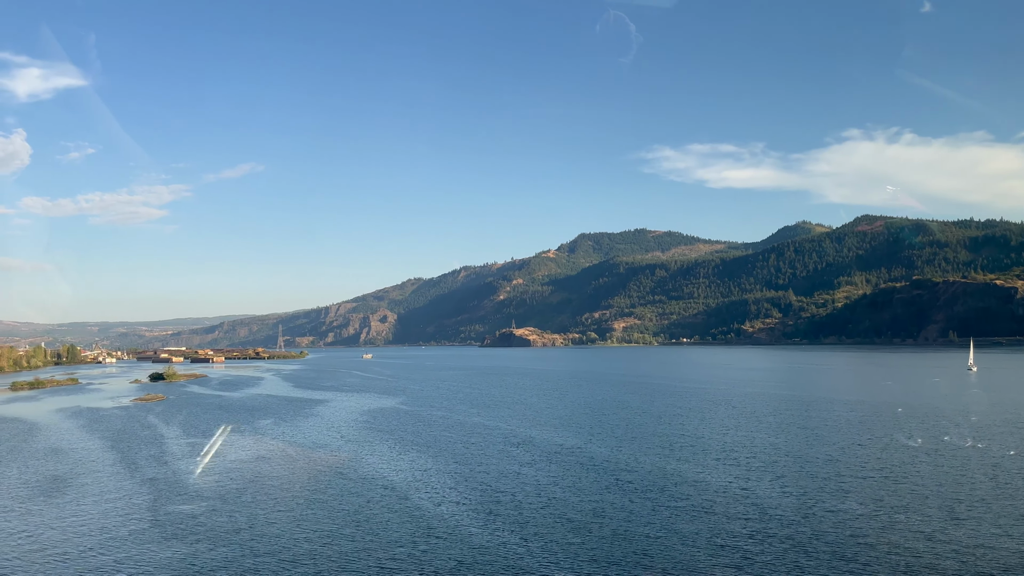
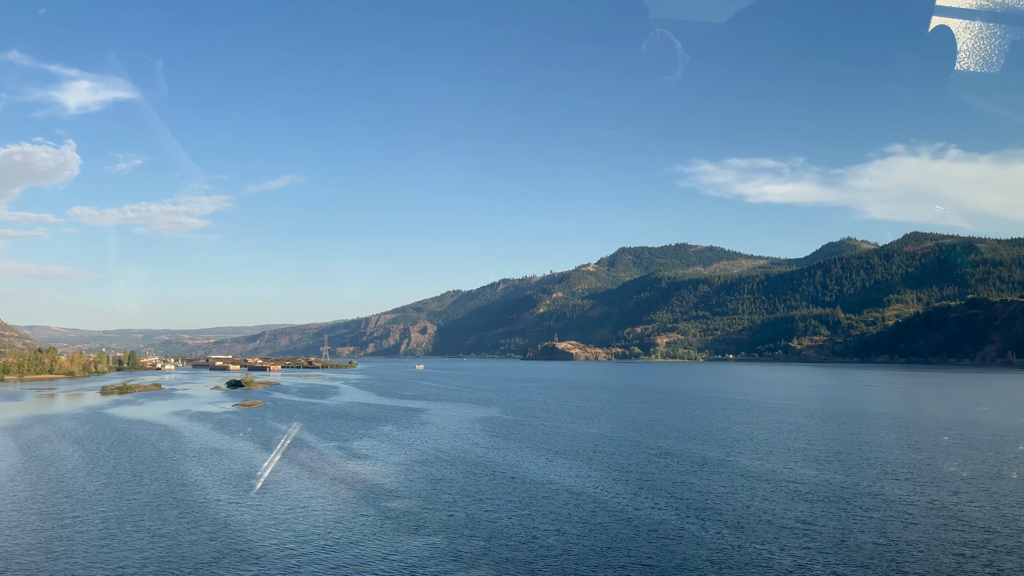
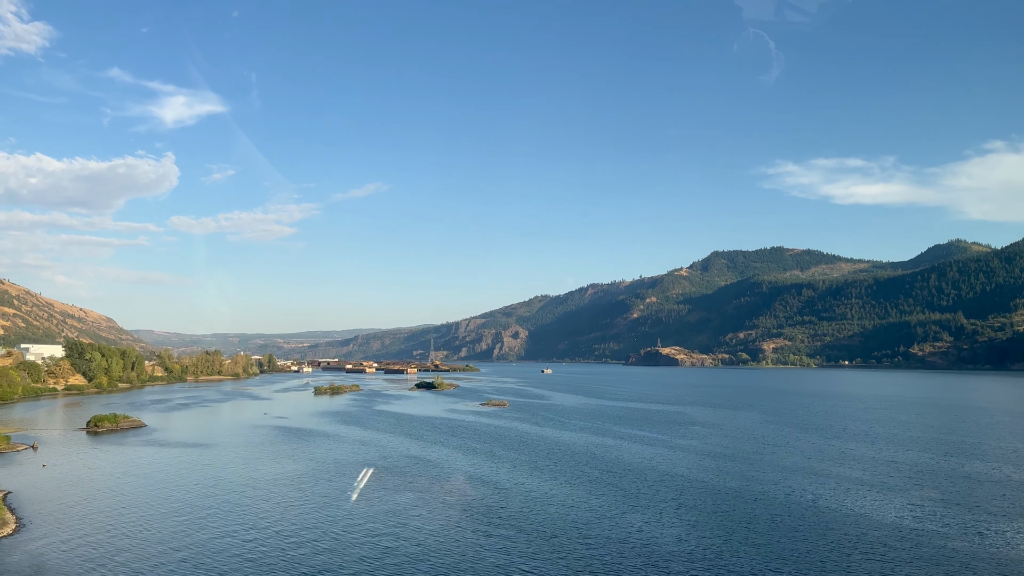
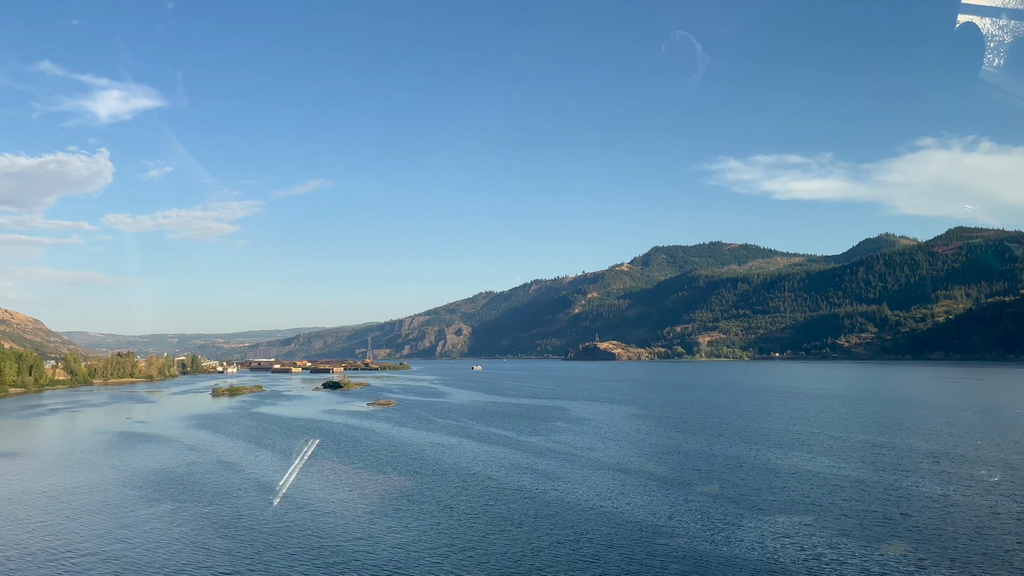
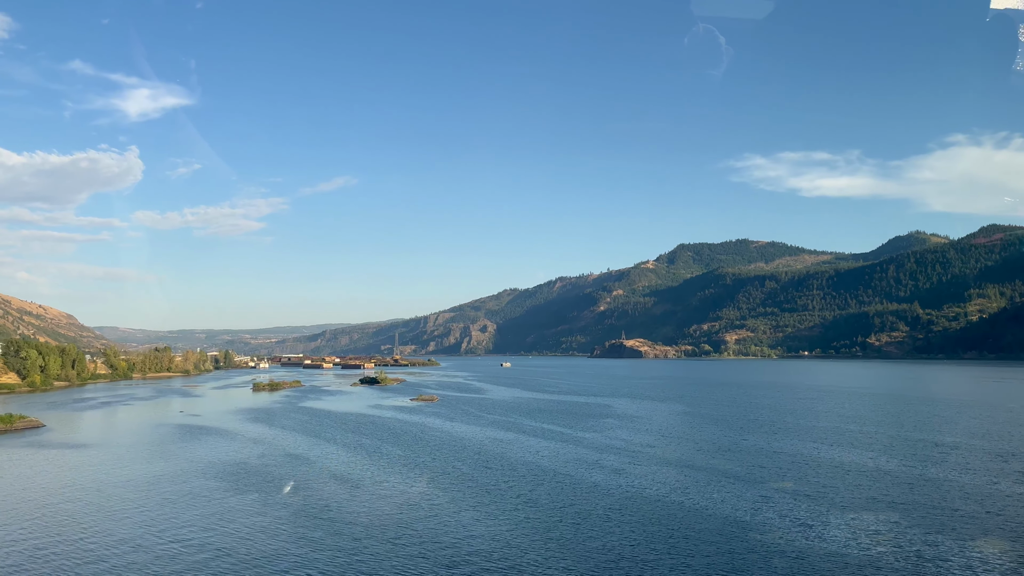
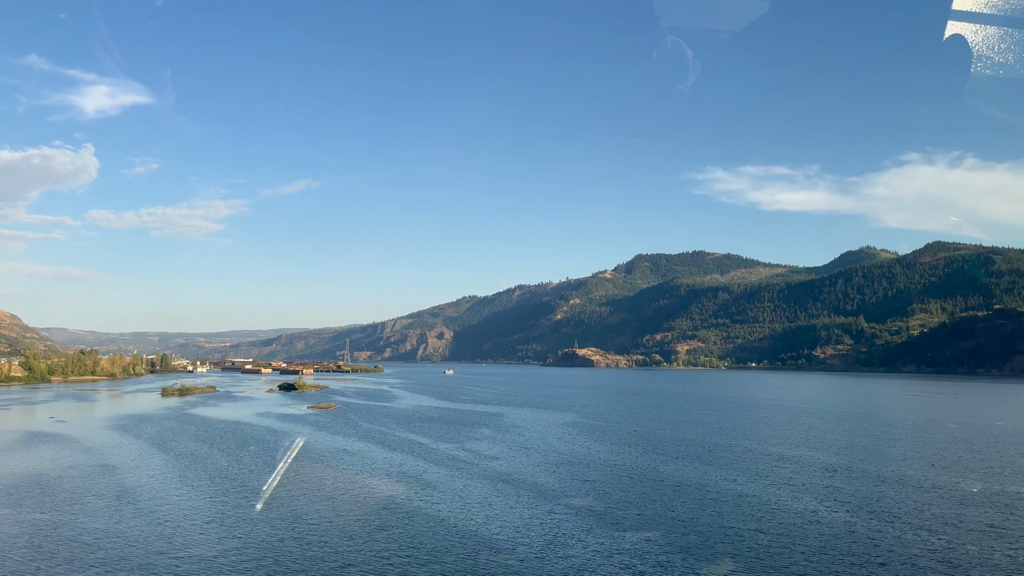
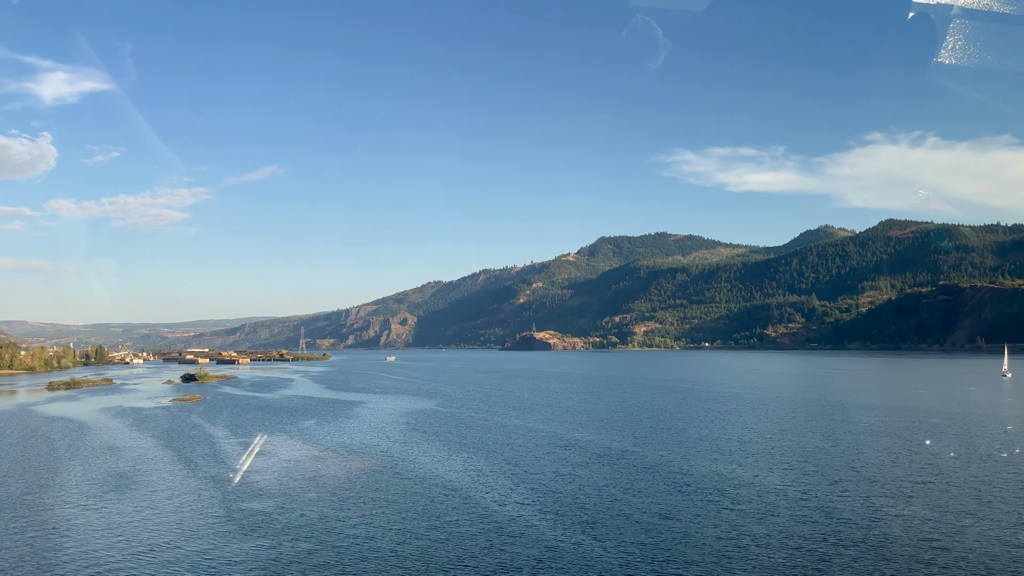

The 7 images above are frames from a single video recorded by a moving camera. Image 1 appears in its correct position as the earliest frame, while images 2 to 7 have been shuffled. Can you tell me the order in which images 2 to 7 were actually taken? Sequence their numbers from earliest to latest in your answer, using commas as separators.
7, 2, 6, 4, 5, 3
